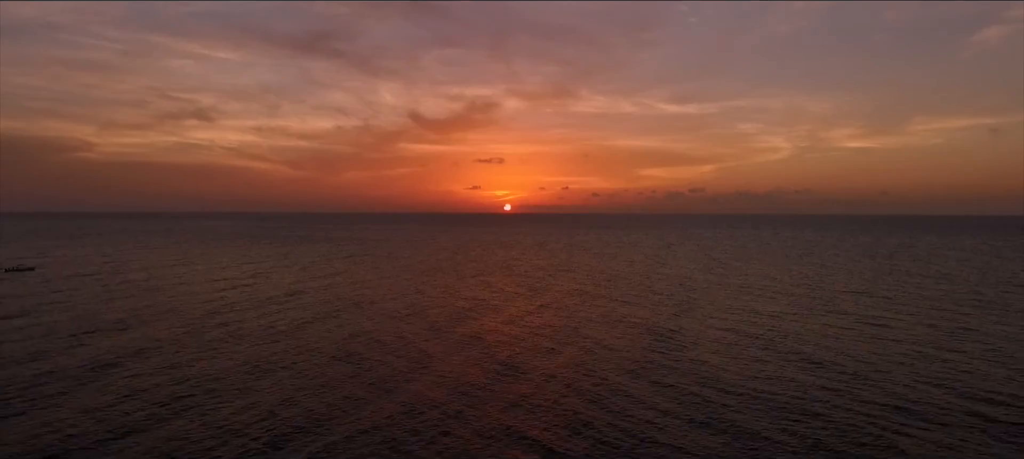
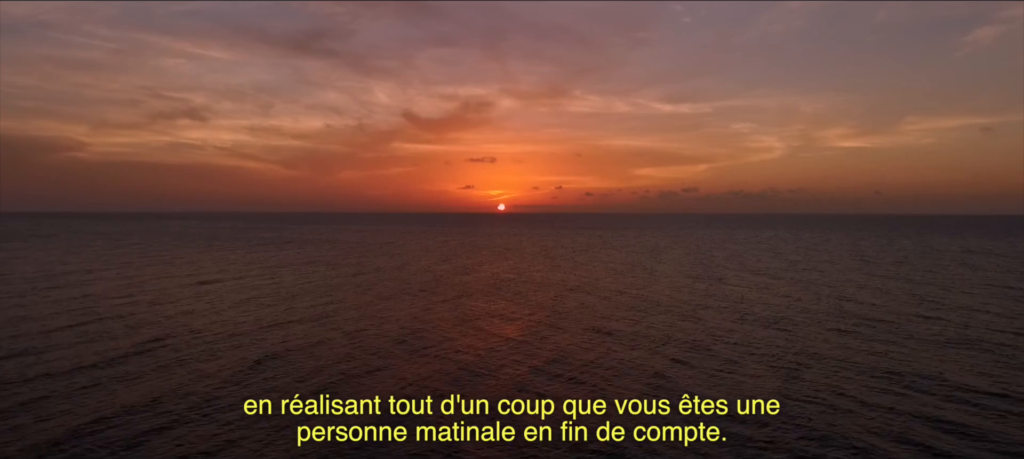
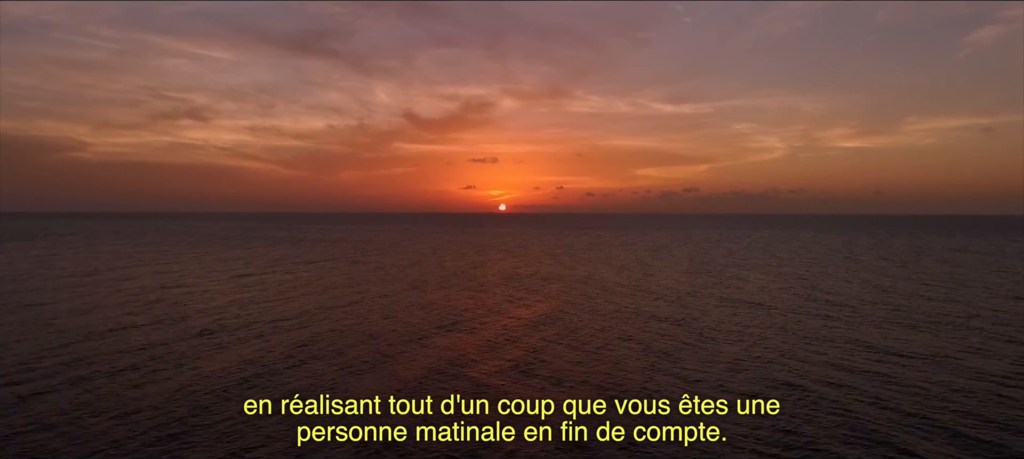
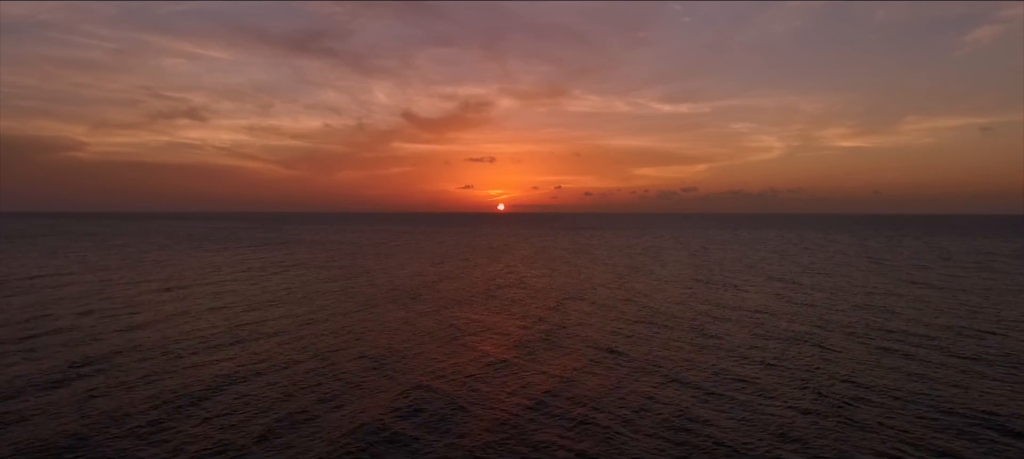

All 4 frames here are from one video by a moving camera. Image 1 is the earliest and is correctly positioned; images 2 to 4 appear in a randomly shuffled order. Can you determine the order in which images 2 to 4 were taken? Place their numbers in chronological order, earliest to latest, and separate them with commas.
3, 2, 4
